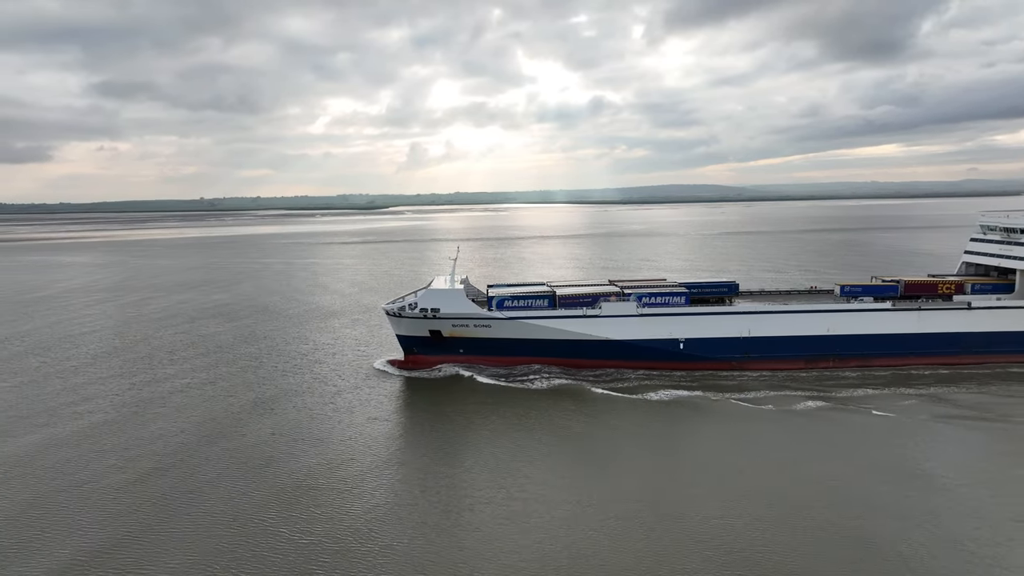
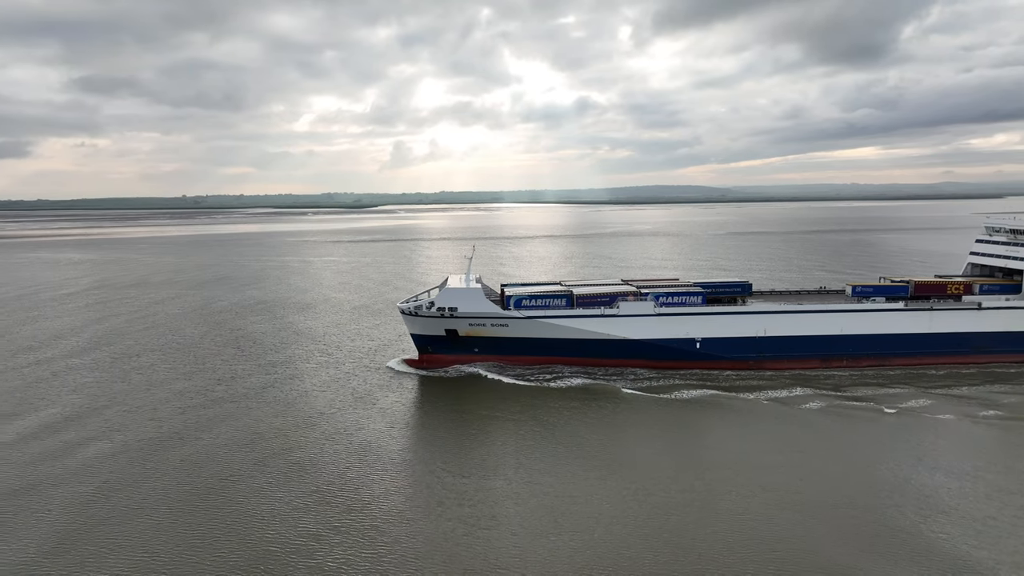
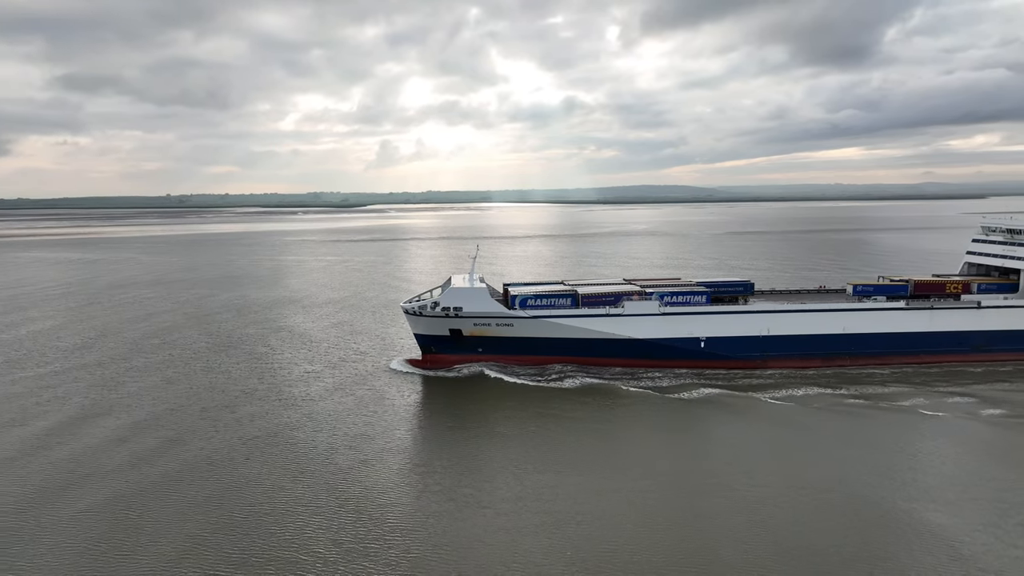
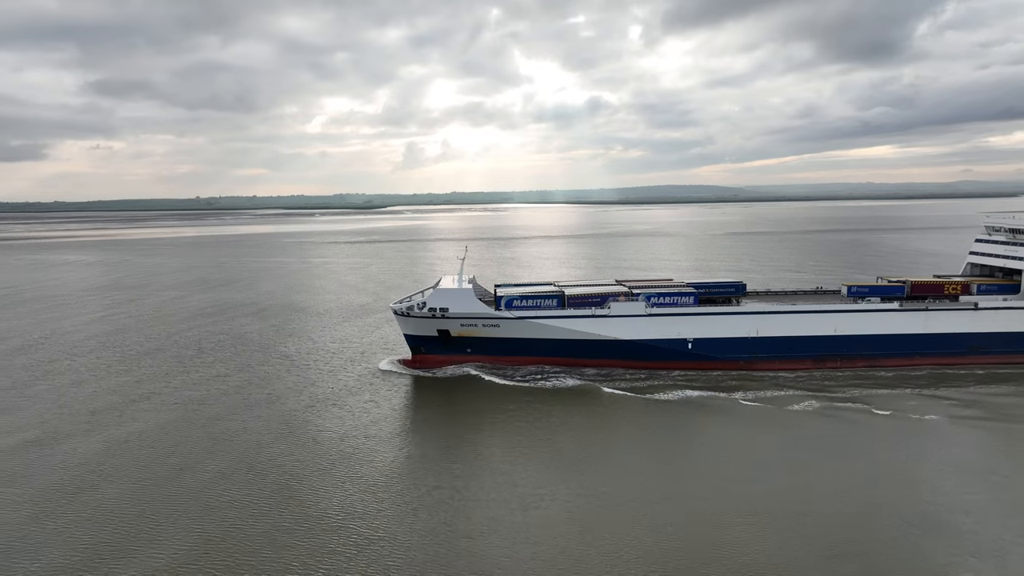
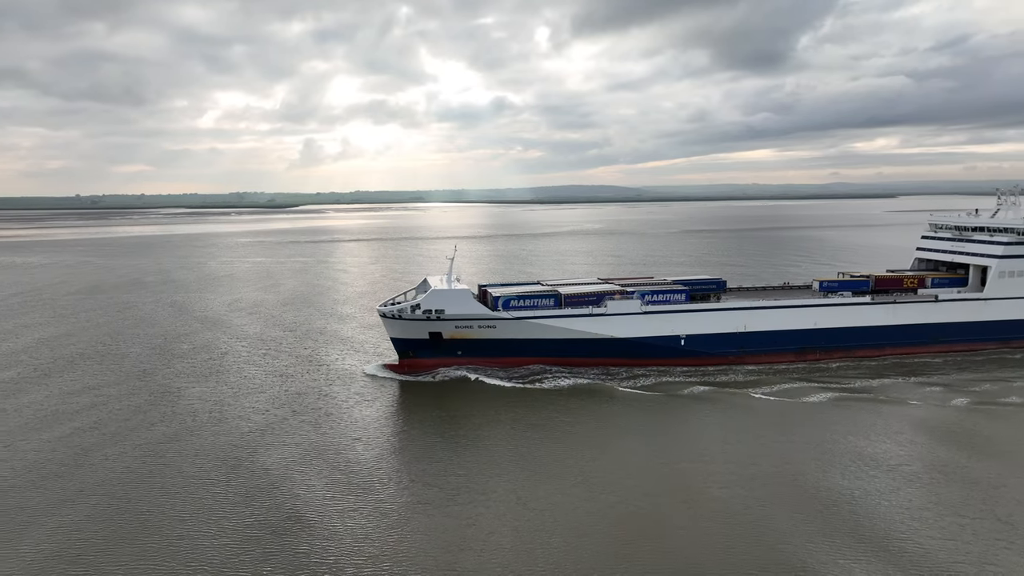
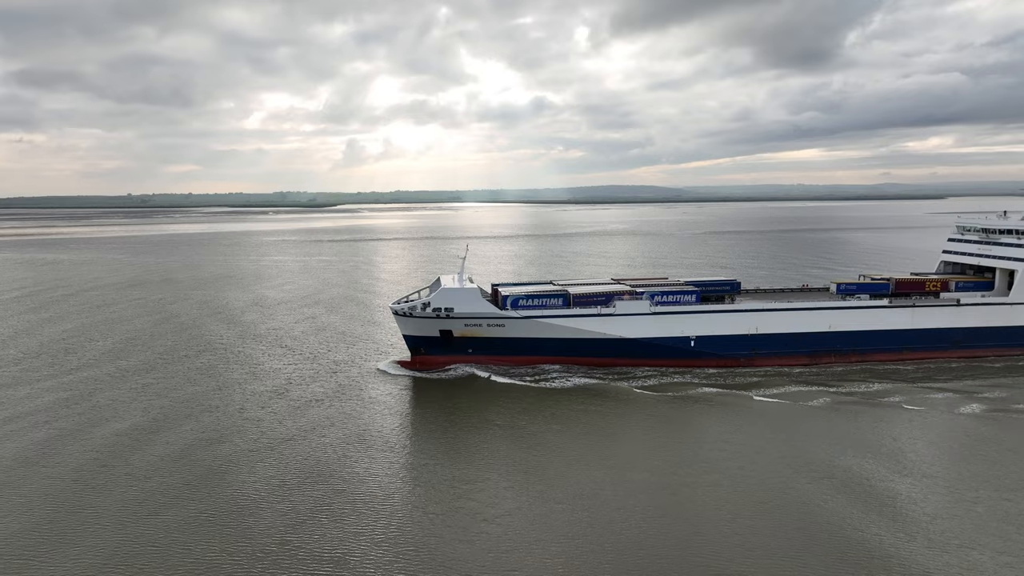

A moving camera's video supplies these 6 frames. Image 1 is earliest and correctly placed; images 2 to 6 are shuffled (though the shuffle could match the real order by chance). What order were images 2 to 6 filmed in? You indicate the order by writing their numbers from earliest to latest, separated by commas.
4, 2, 3, 6, 5
